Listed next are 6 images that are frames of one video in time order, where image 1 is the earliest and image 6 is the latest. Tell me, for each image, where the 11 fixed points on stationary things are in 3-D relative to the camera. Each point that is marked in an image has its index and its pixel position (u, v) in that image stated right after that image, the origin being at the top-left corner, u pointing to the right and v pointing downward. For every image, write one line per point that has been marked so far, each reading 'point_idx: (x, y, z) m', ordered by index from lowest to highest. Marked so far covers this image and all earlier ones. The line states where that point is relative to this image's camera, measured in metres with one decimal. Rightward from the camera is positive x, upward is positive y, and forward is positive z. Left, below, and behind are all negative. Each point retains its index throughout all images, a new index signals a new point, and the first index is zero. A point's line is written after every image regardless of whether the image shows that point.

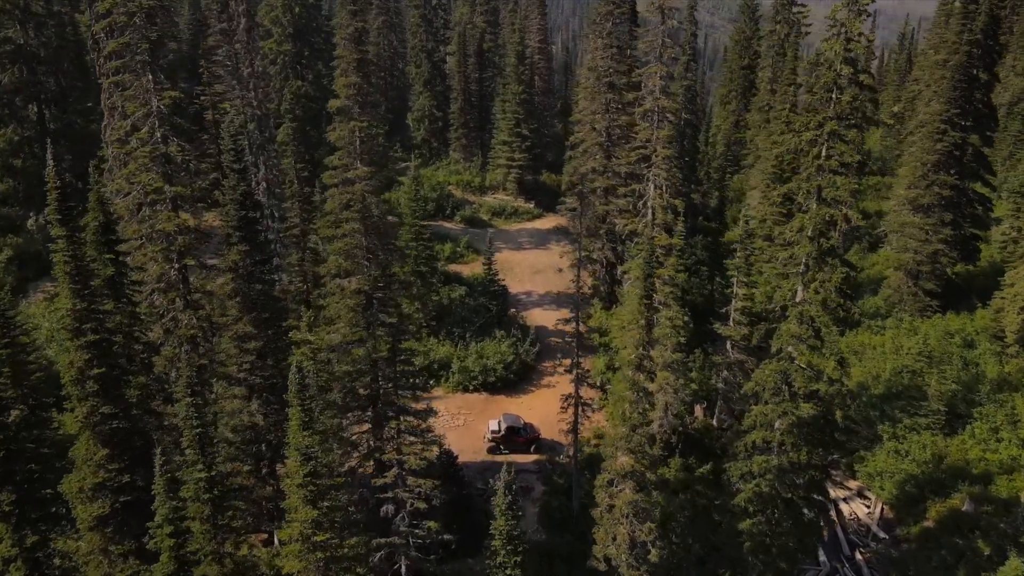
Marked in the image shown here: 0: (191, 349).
0: (-7.0, -1.3, +16.5) m
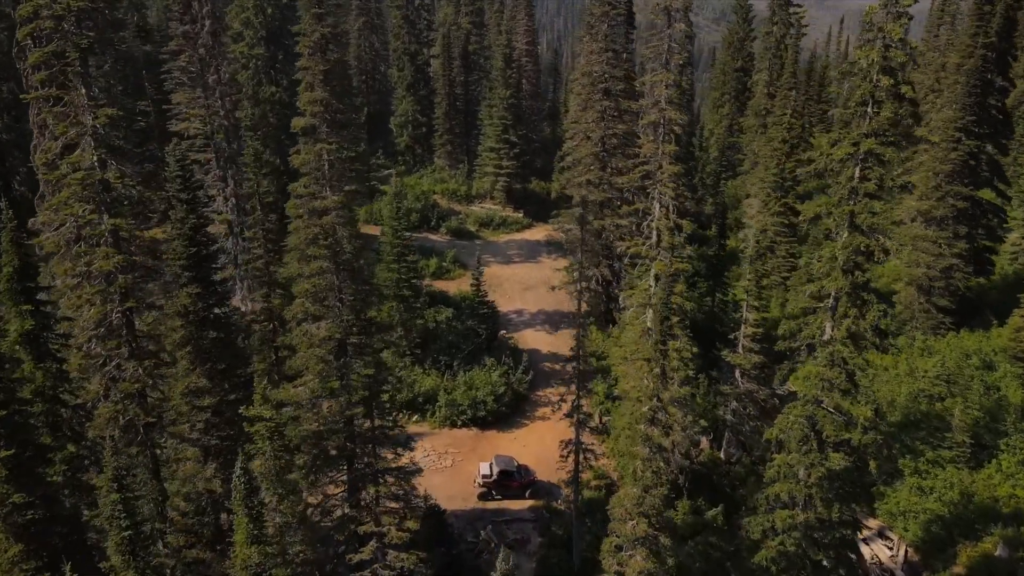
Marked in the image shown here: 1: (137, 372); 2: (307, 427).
0: (-7.1, -2.2, +14.2) m
1: (-7.1, -1.6, +14.1) m
2: (-3.8, -2.6, +13.9) m
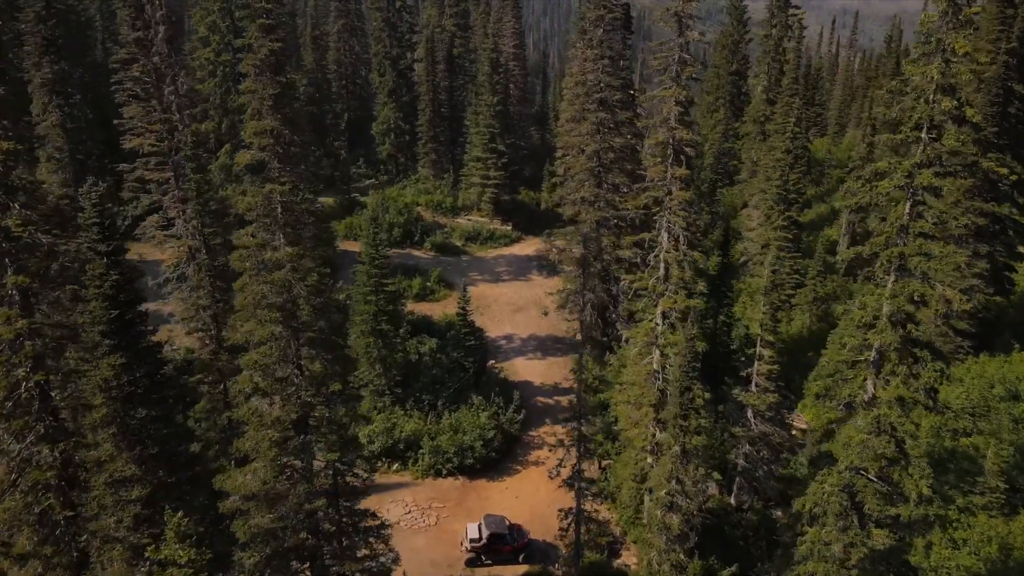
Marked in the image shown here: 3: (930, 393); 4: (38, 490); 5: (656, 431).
0: (-7.2, -3.3, +11.7) m
1: (-7.2, -2.7, +11.6) m
2: (-3.9, -3.6, +11.5) m
3: (+7.7, -1.9, +13.7) m
4: (-7.3, -3.1, +11.4) m
5: (+3.8, -3.8, +19.7) m
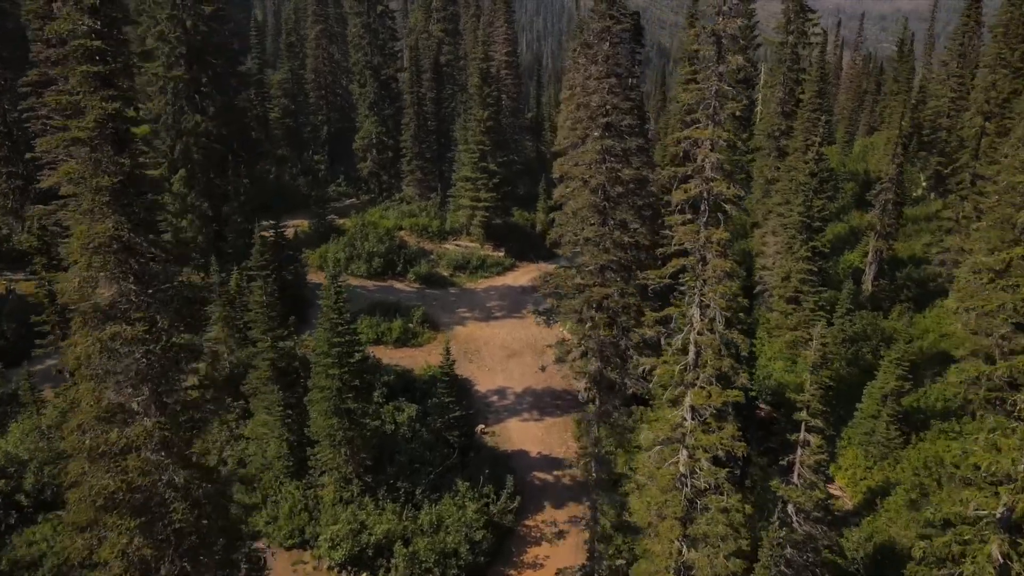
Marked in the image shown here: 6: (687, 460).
0: (-7.3, -5.1, +7.7) m
1: (-7.3, -4.5, +7.6) m
2: (-4.0, -5.5, +7.5) m
3: (+7.6, -3.7, +9.9) m
4: (-7.4, -5.0, +7.4) m
5: (+3.6, -5.6, +15.8) m
6: (+3.6, -3.6, +15.4) m
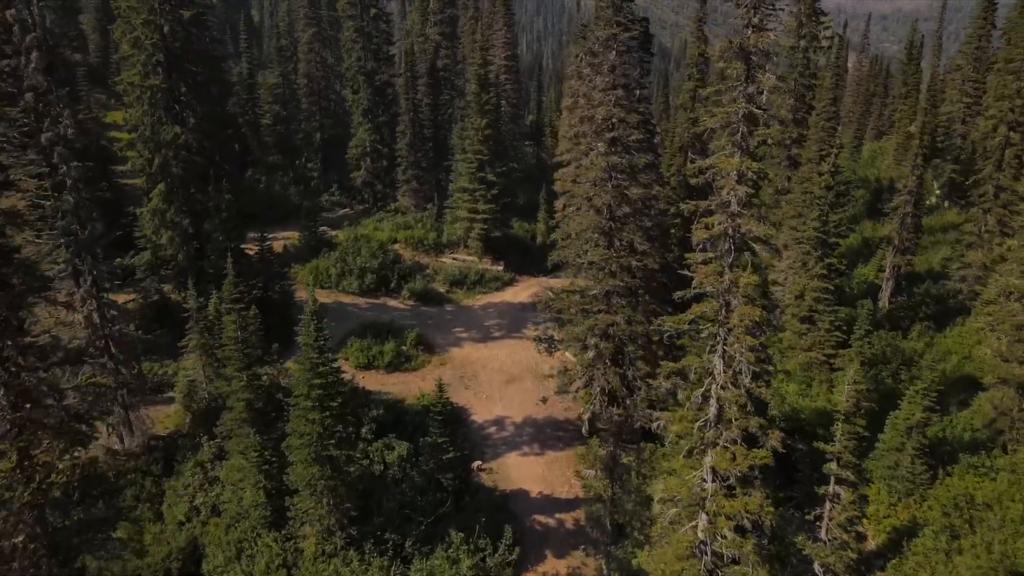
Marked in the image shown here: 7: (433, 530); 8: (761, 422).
0: (-7.4, -6.0, +6.0) m
1: (-7.4, -5.3, +5.9) m
2: (-4.1, -6.3, +5.8) m
3: (+7.5, -4.5, +8.1) m
4: (-7.5, -5.8, +5.7) m
5: (+3.6, -6.4, +14.1) m
6: (+3.6, -4.4, +13.7) m
7: (-2.1, -6.3, +19.5) m
8: (+4.2, -2.3, +12.6) m
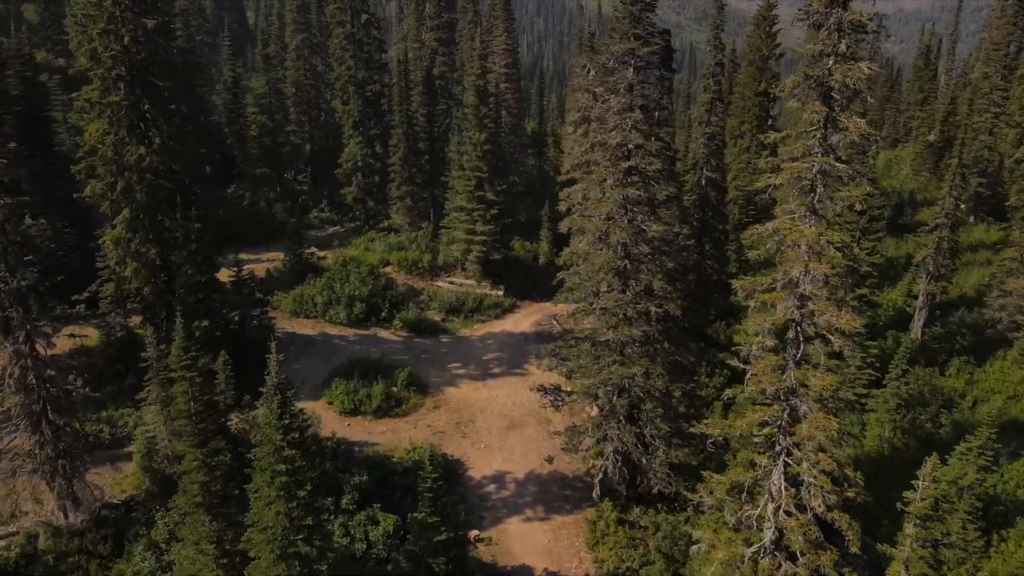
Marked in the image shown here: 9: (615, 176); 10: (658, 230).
0: (-7.3, -7.2, +3.2) m
1: (-7.3, -6.6, +3.1) m
2: (-4.0, -7.6, +3.0) m
3: (+7.6, -5.8, +5.4) m
4: (-7.4, -7.1, +3.0) m
5: (+3.6, -7.7, +11.3) m
6: (+3.6, -5.7, +10.9) m
7: (-2.1, -7.6, +16.7) m
8: (+4.3, -3.6, +9.9) m
9: (+2.6, +2.9, +18.8) m
10: (+3.7, +1.4, +18.6) m
